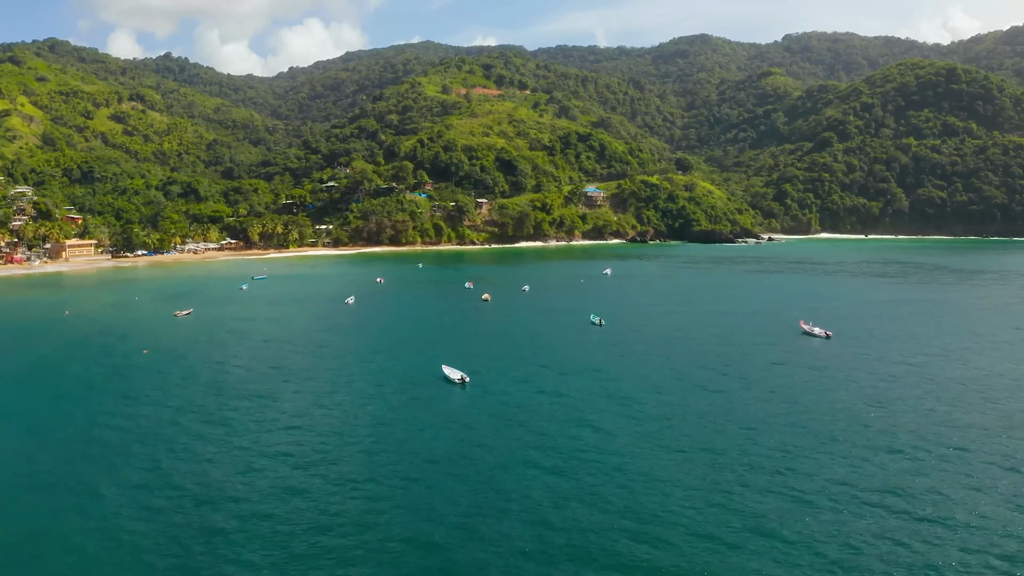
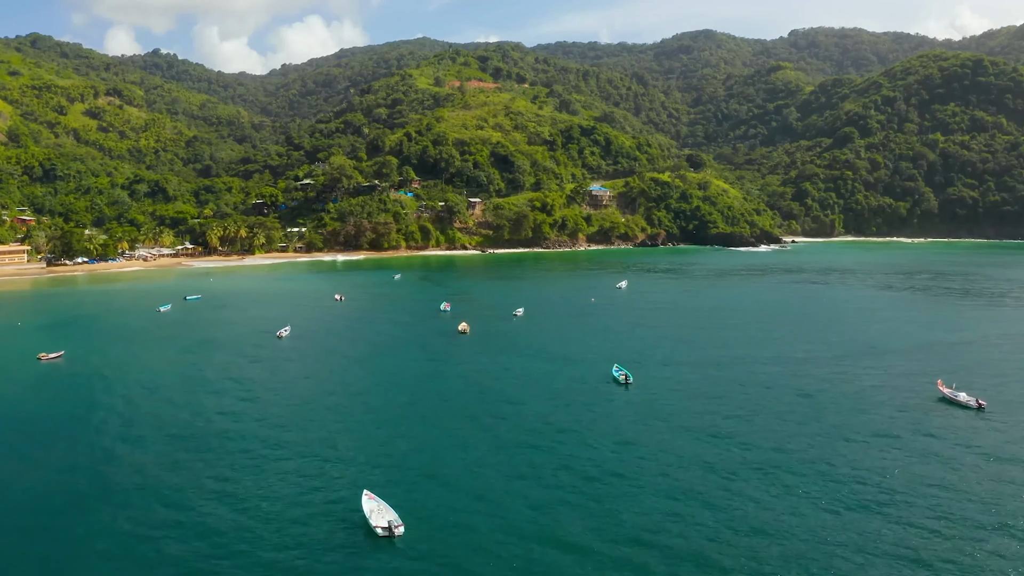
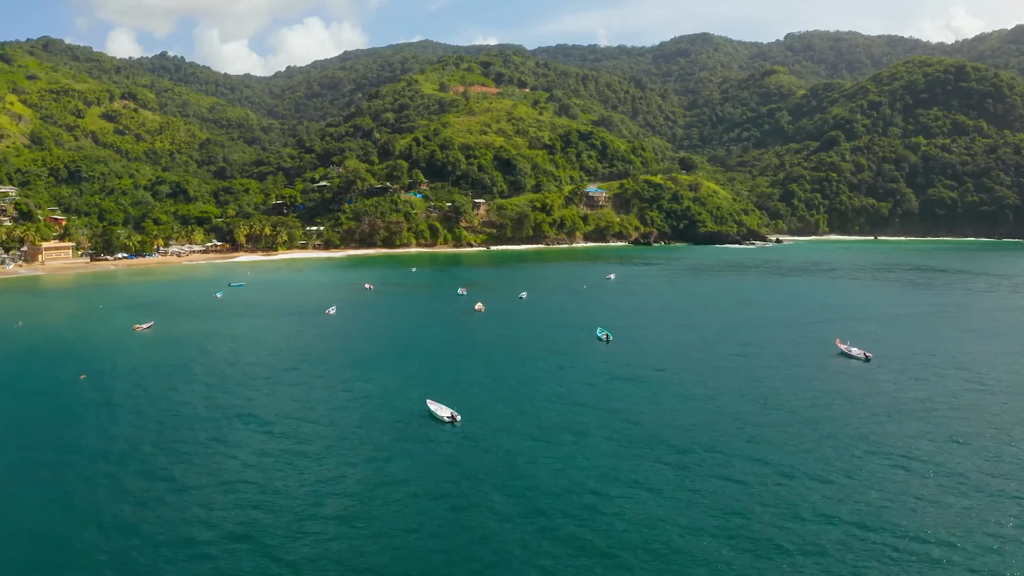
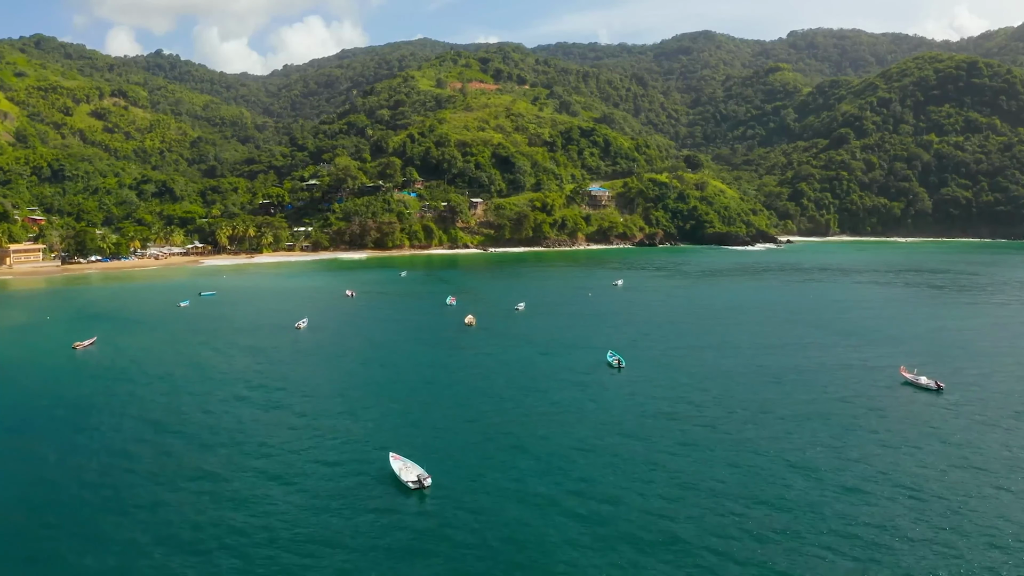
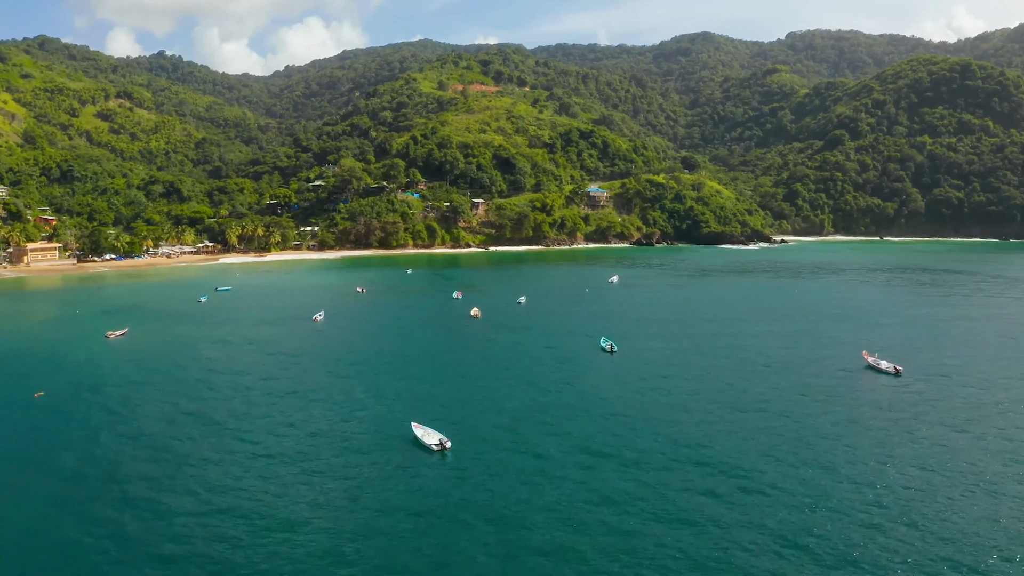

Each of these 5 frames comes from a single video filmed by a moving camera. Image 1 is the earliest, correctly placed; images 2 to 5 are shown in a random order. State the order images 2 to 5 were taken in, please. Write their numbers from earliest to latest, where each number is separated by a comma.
3, 5, 4, 2
